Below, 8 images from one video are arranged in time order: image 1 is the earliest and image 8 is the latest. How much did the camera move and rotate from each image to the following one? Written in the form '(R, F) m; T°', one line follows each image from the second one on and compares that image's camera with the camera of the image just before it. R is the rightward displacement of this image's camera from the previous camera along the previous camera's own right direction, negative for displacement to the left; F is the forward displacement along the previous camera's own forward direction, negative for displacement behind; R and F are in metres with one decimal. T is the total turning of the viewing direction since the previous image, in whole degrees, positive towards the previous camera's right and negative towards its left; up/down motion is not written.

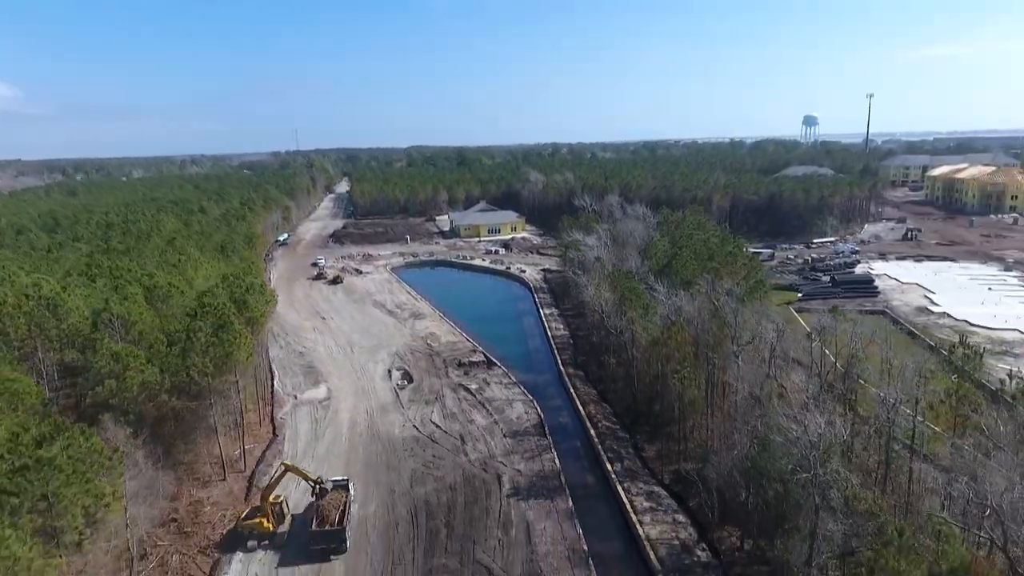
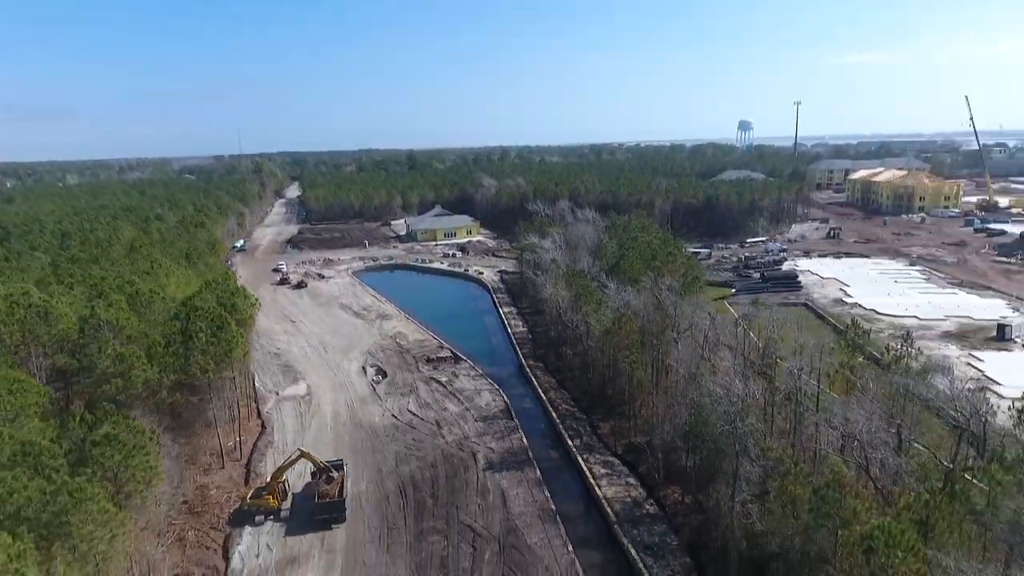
(-0.4, -1.4) m; +5°
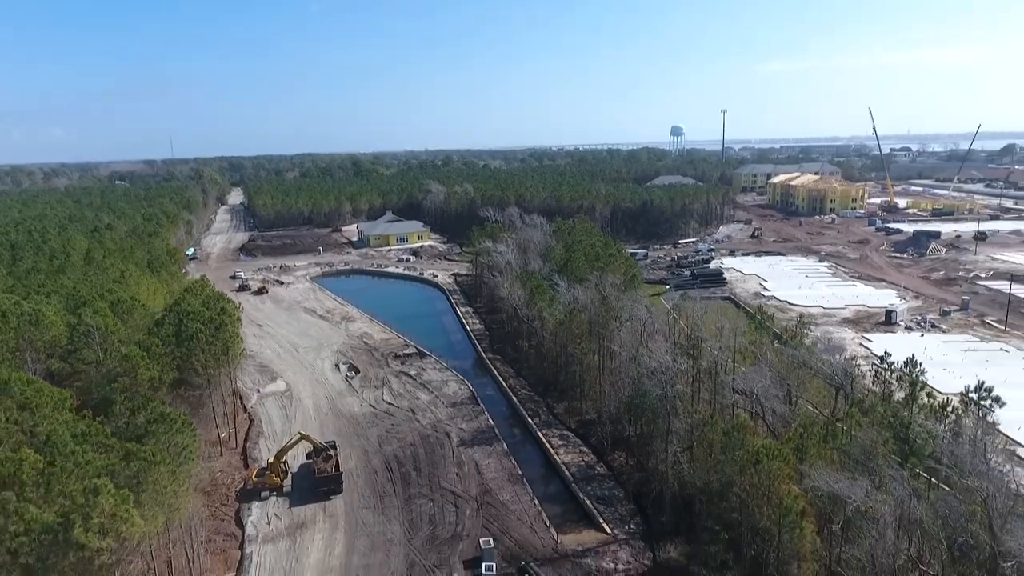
(-0.5, -1.8) m; +5°
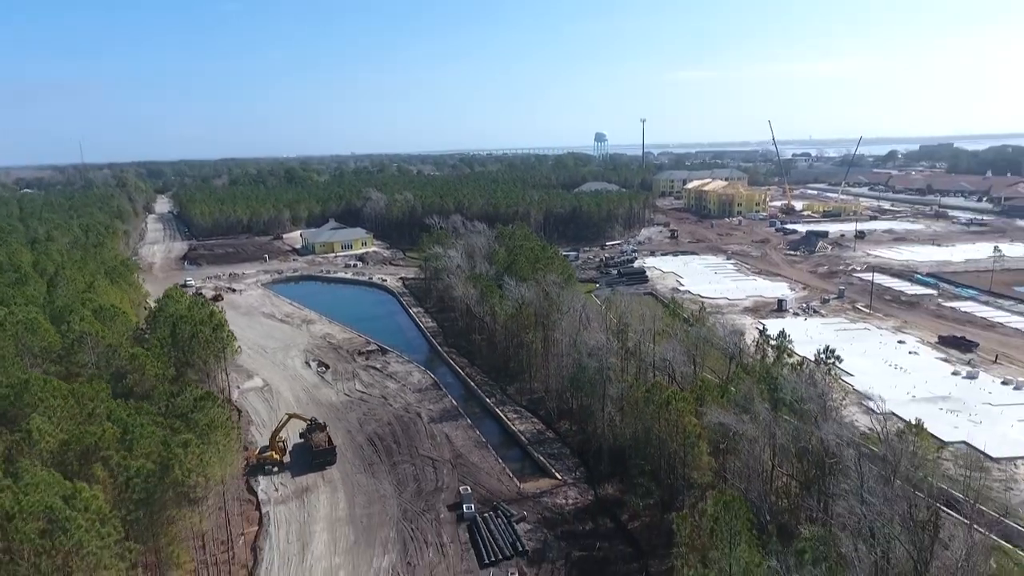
(-0.7, -2.4) m; +7°
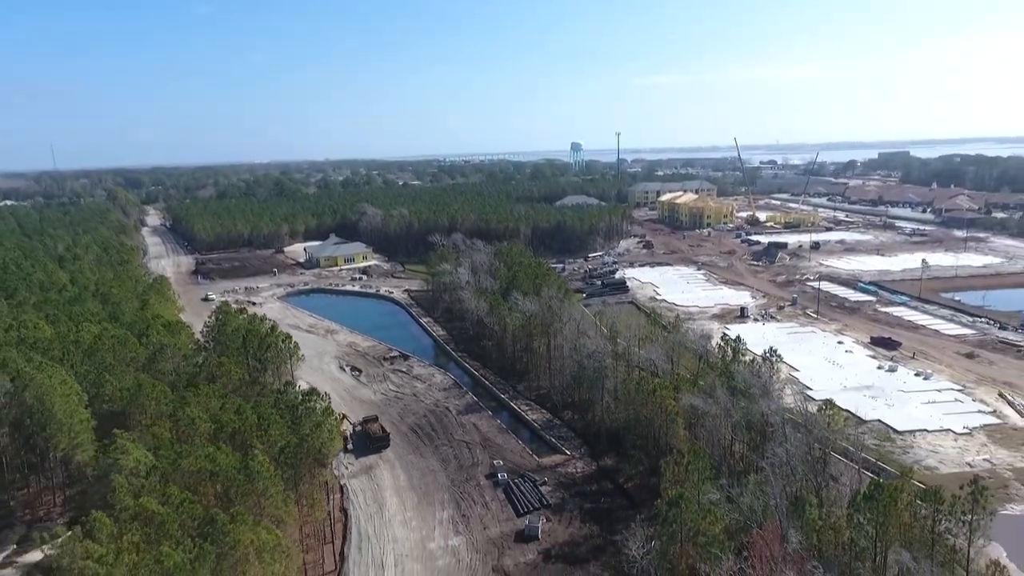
(-1.1, -3.4) m; +2°
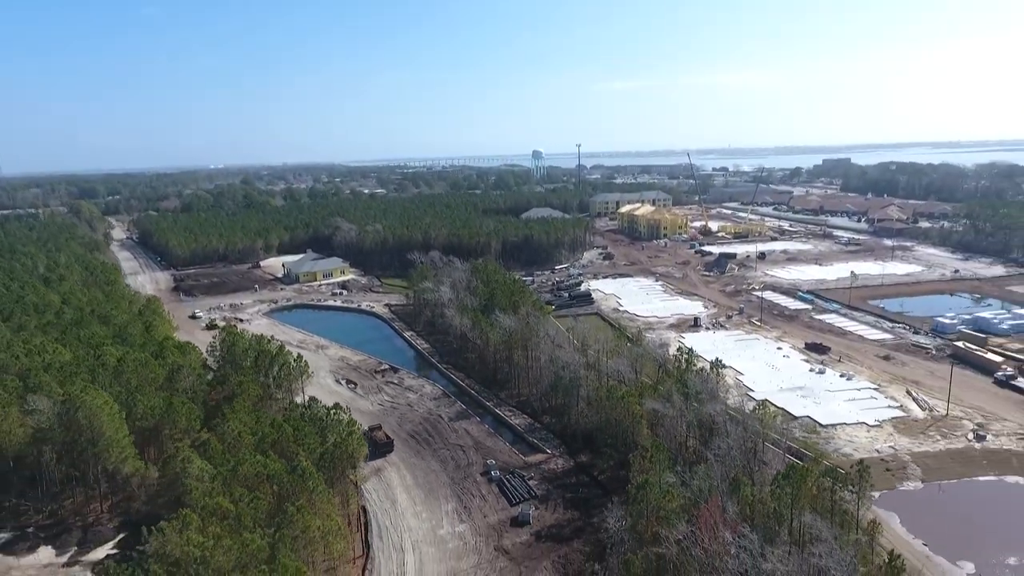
(-0.8, -2.6) m; +4°
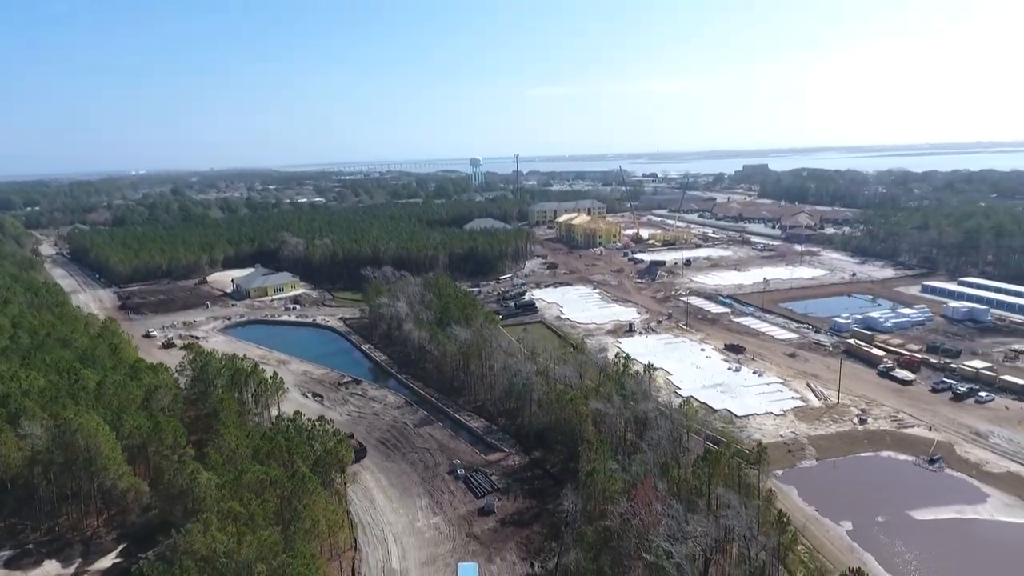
(-0.7, -2.4) m; +6°
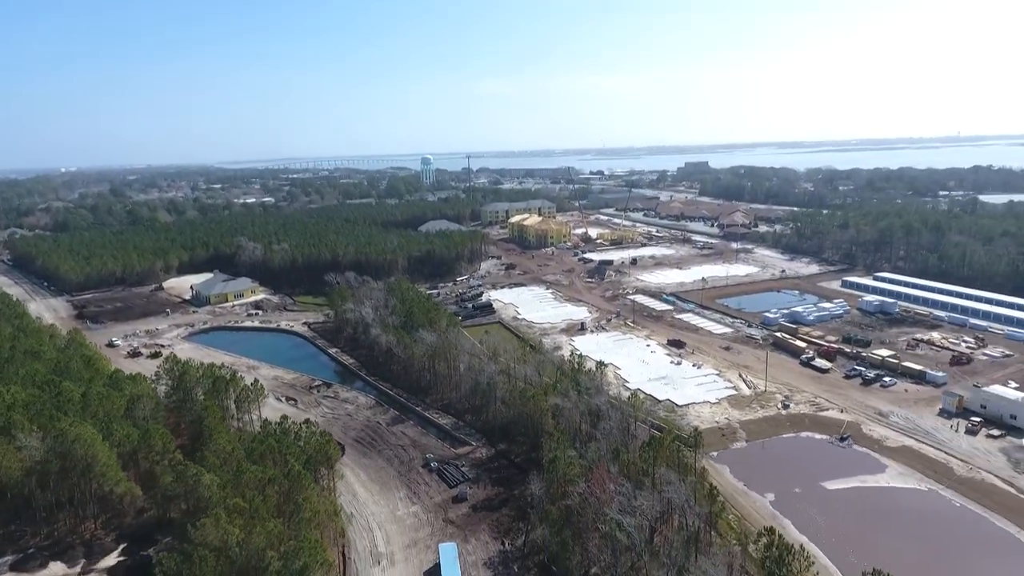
(-0.5, -2.1) m; +5°
